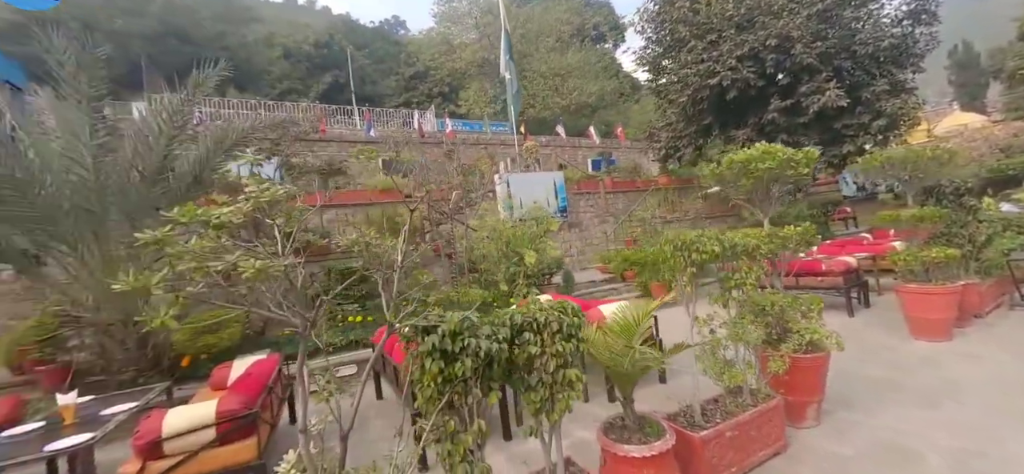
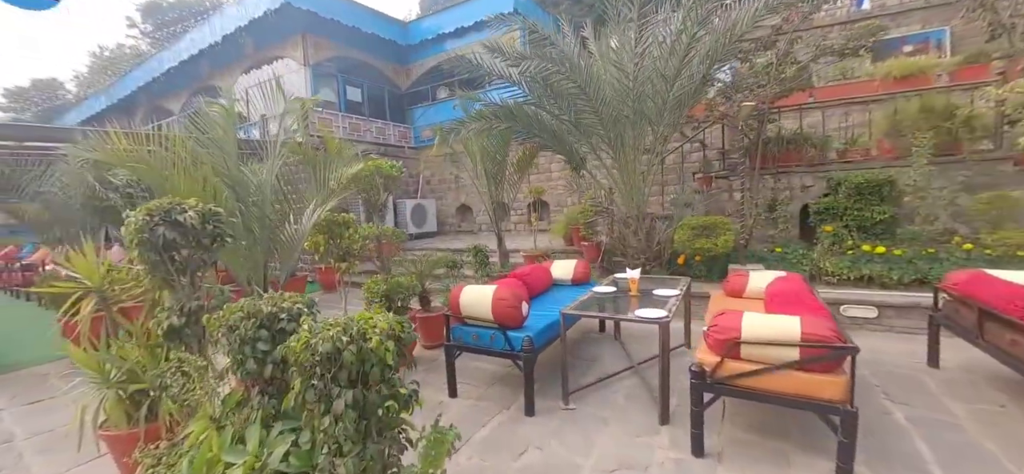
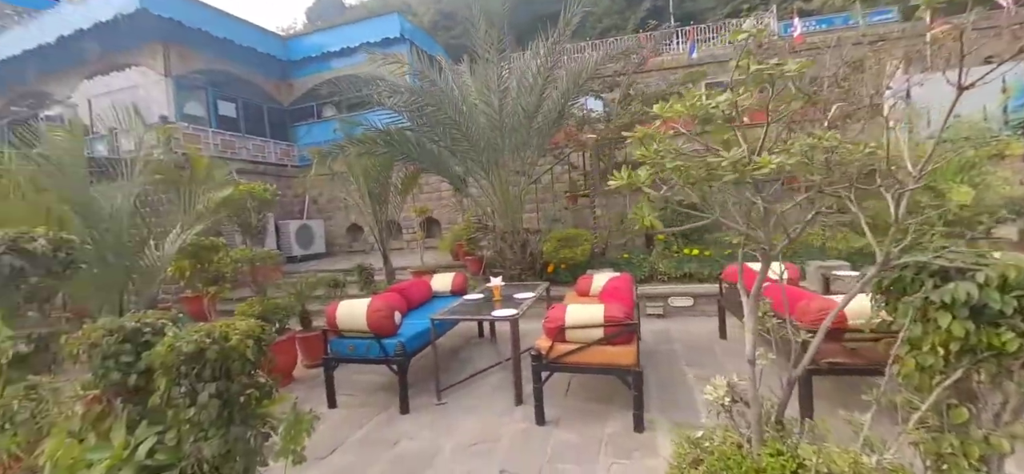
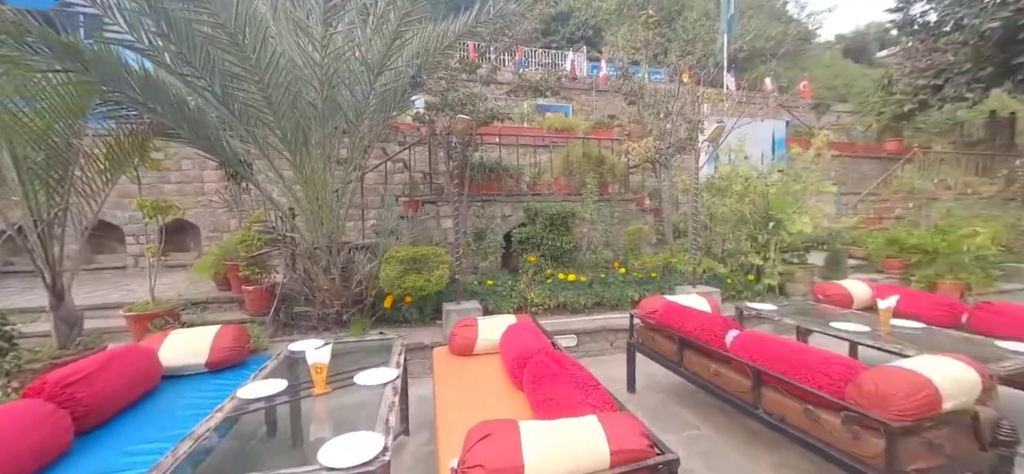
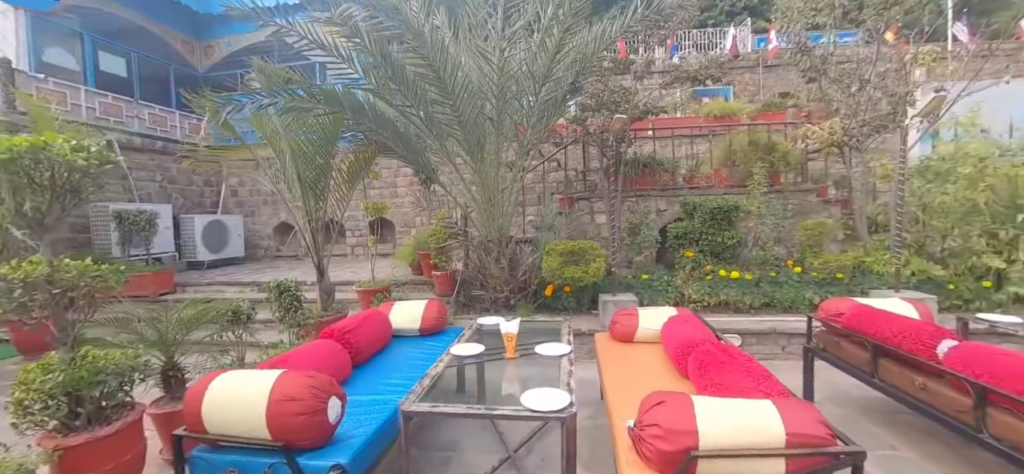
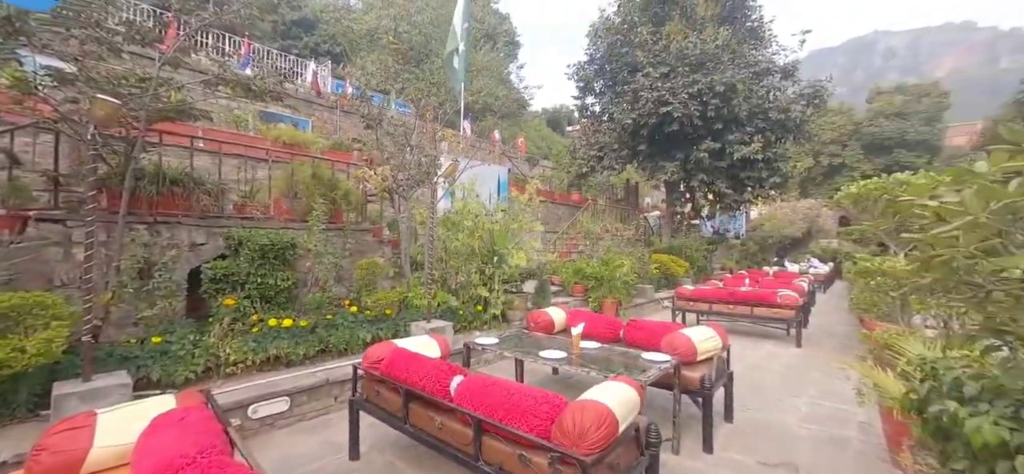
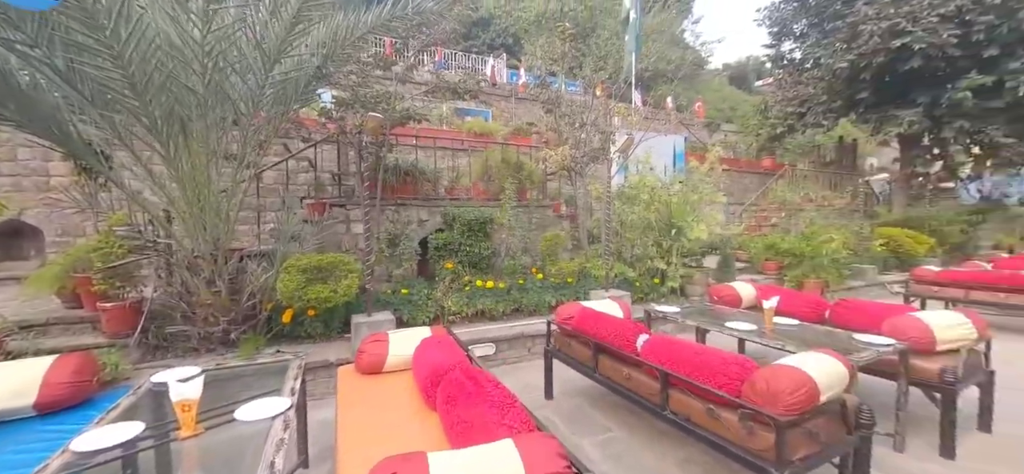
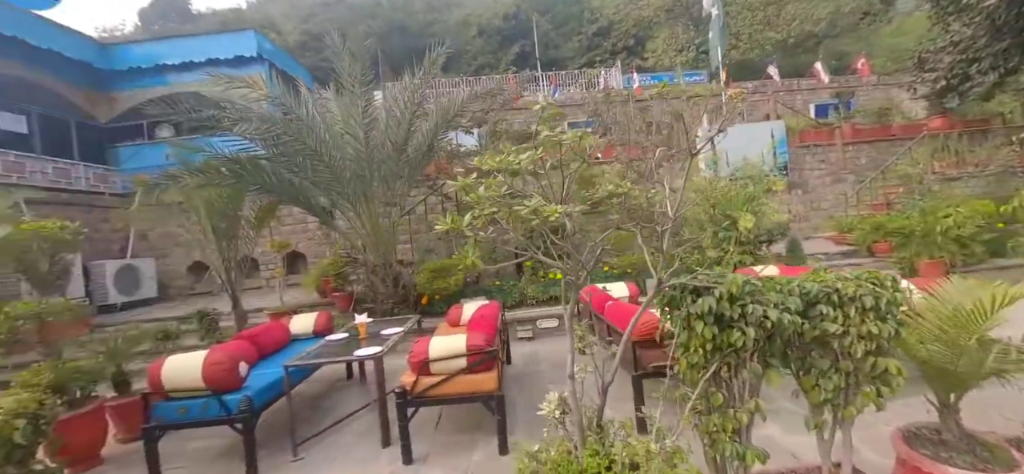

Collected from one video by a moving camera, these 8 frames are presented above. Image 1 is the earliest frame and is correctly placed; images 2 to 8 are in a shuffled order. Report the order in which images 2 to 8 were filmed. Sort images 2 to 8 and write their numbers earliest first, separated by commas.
8, 3, 2, 5, 4, 7, 6
